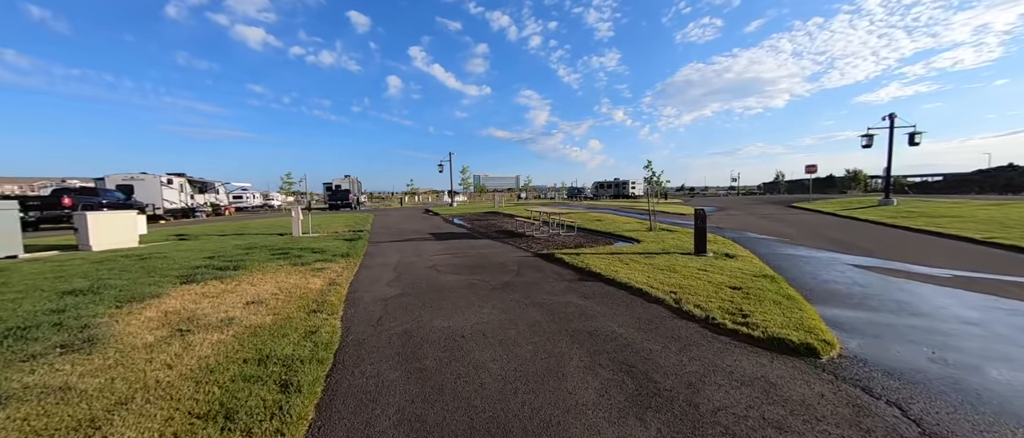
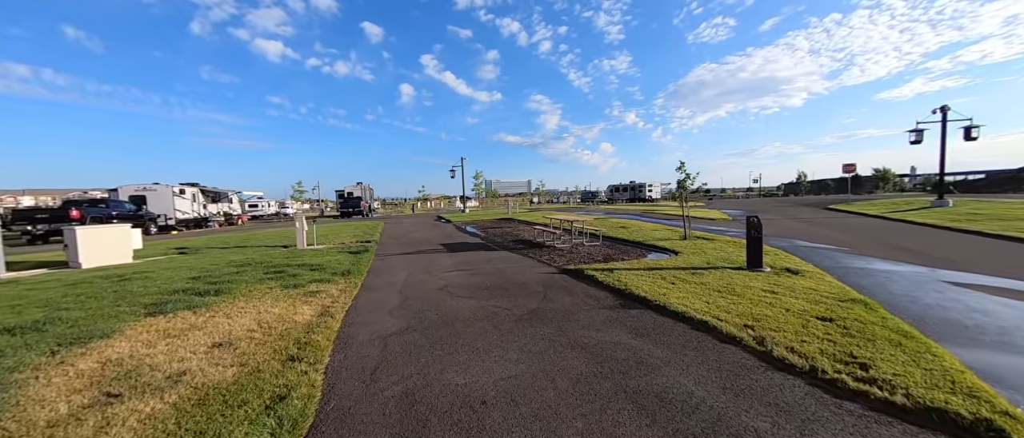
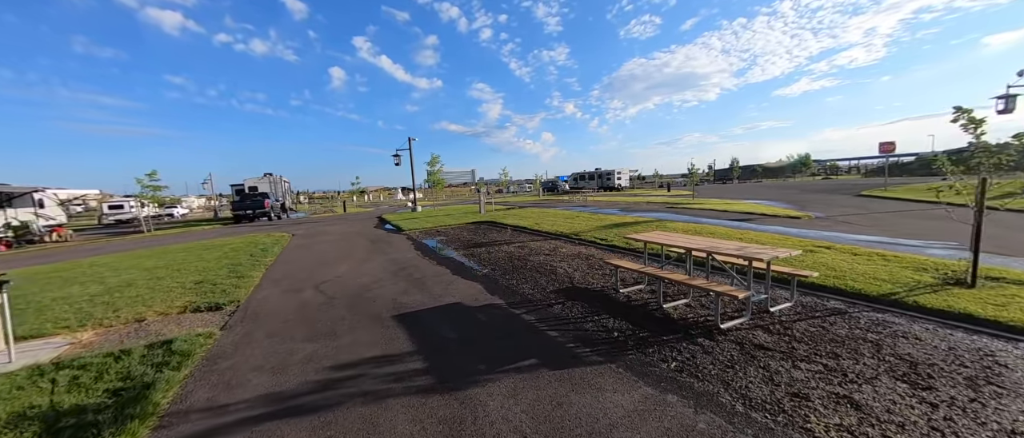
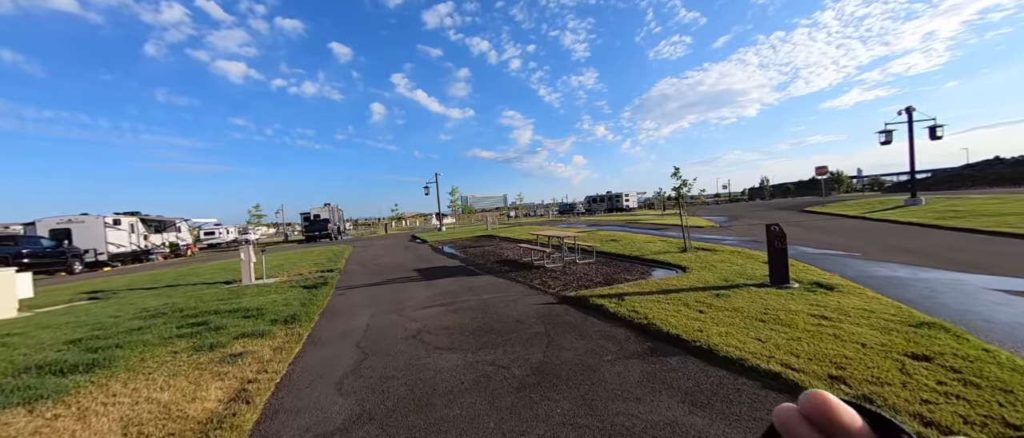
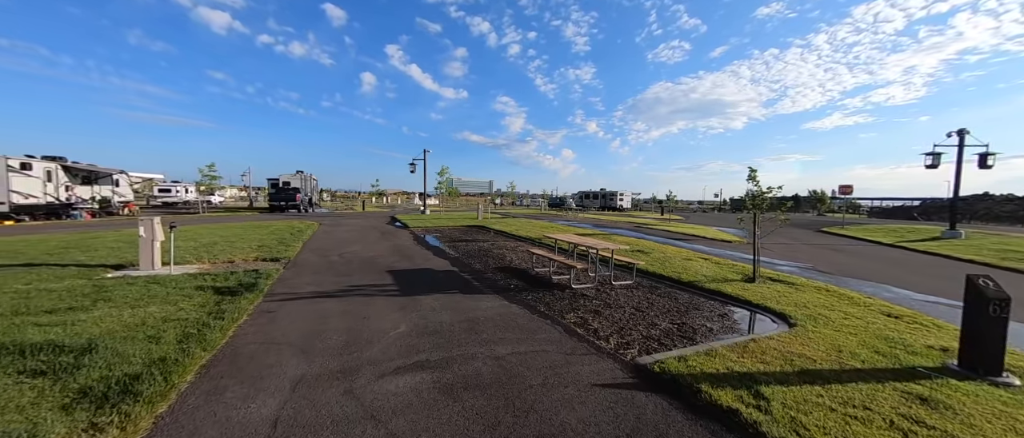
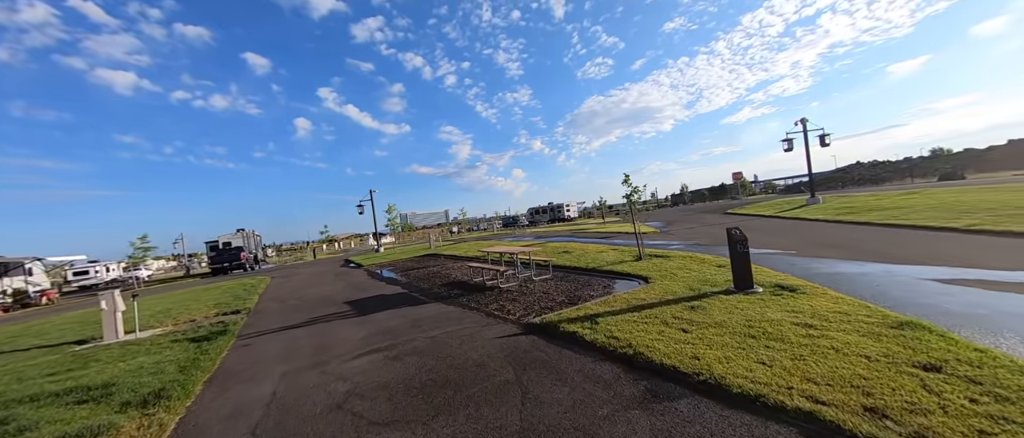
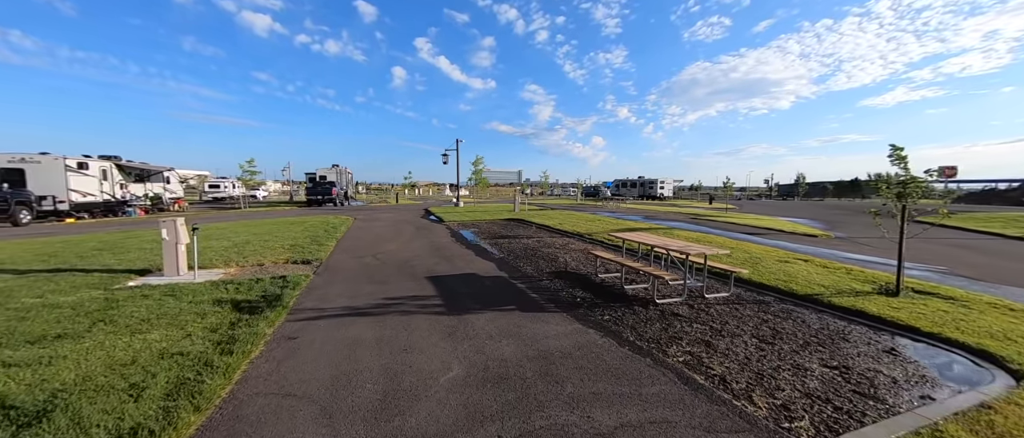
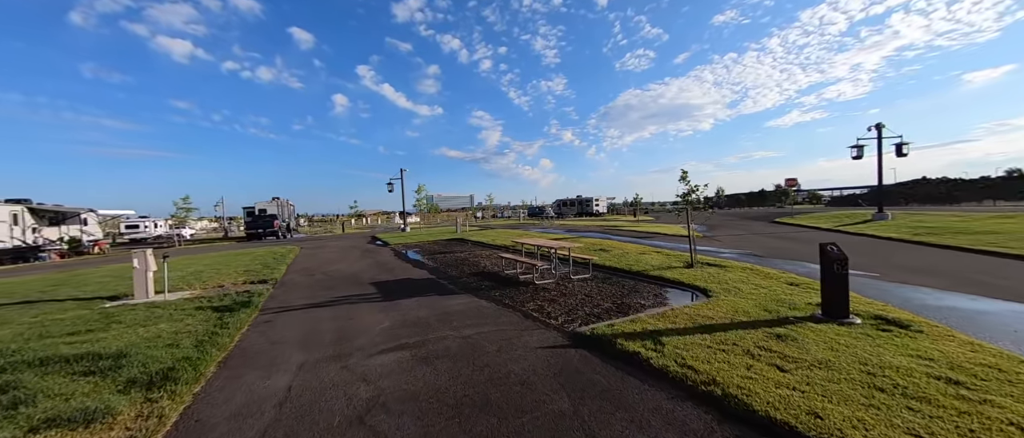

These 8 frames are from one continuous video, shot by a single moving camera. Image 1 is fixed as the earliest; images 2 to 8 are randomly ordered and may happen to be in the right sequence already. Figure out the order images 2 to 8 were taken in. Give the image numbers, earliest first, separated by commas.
2, 4, 6, 8, 5, 7, 3
